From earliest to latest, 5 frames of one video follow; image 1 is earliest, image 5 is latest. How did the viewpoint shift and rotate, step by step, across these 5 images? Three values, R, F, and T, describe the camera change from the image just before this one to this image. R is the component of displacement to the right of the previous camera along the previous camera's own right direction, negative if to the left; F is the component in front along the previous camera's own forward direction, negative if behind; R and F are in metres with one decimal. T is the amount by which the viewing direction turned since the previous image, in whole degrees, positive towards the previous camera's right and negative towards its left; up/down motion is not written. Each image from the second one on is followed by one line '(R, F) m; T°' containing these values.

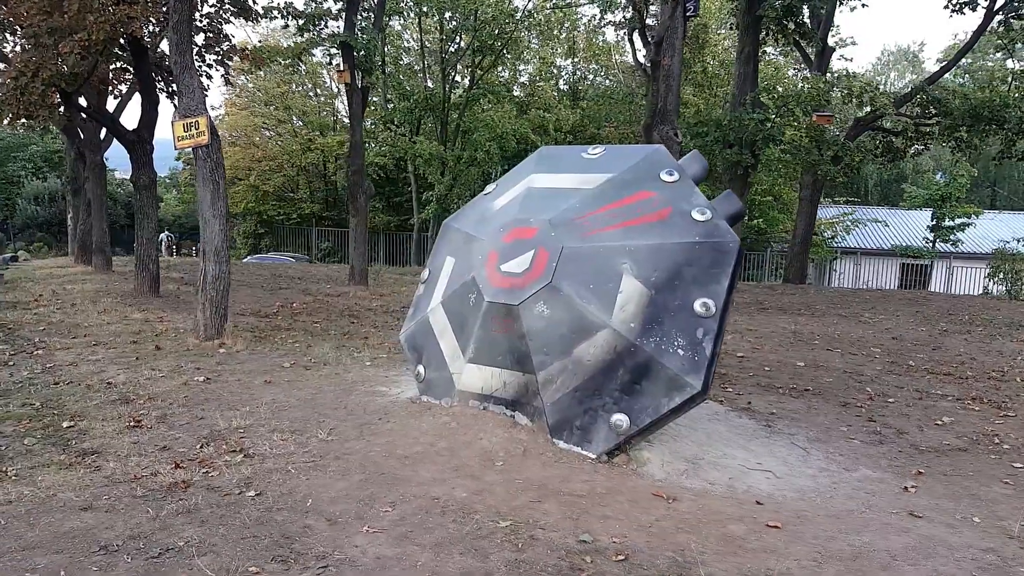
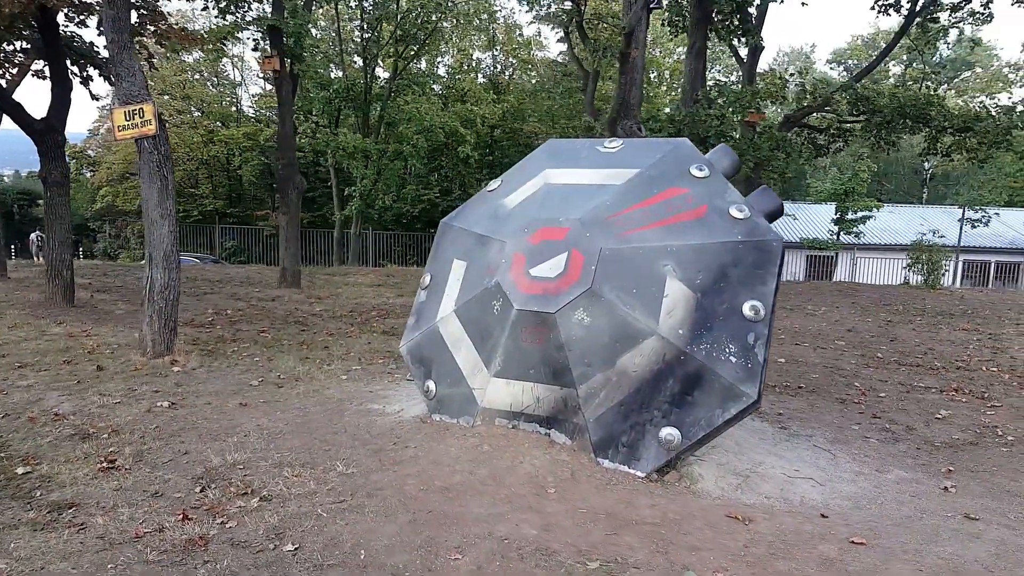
(-0.9, +0.6) m; +8°
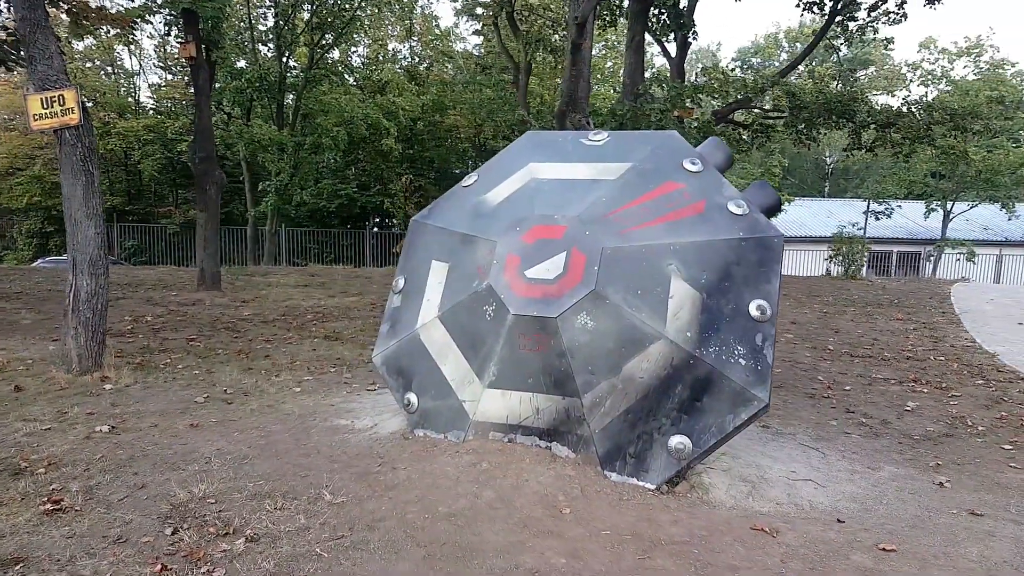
(-0.5, +0.4) m; +7°
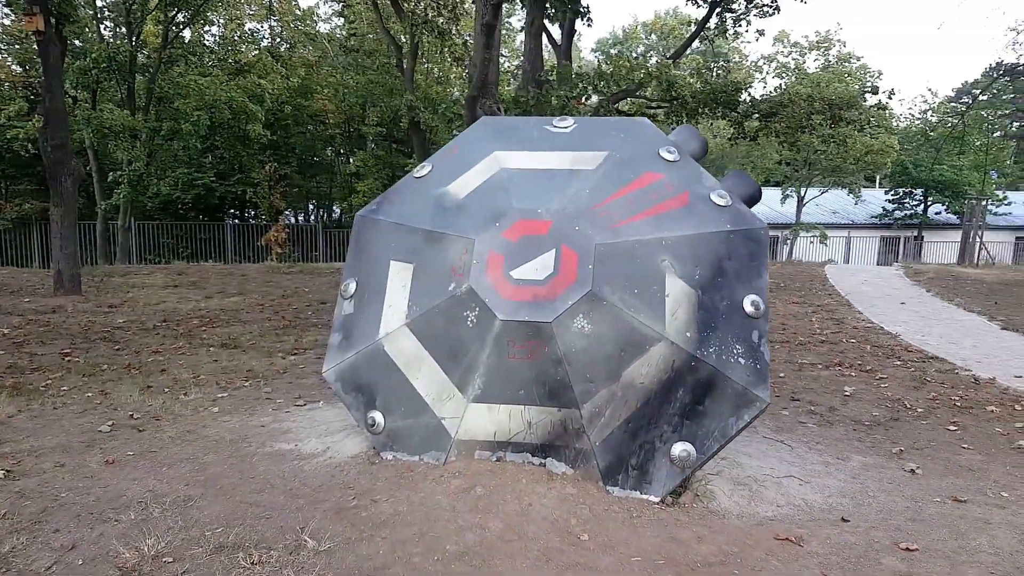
(-0.7, +0.5) m; +10°
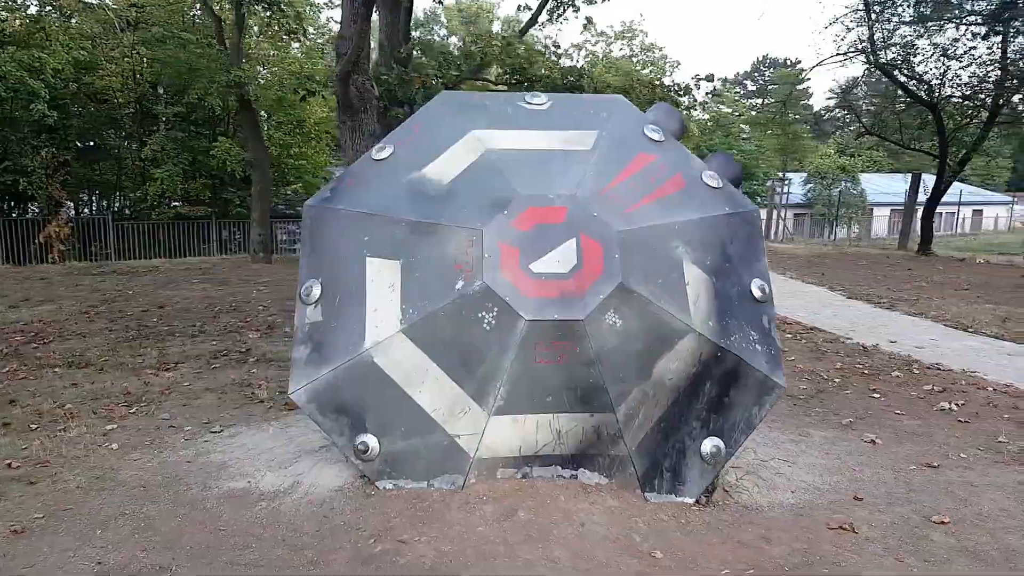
(-1.1, +0.6) m; +15°
